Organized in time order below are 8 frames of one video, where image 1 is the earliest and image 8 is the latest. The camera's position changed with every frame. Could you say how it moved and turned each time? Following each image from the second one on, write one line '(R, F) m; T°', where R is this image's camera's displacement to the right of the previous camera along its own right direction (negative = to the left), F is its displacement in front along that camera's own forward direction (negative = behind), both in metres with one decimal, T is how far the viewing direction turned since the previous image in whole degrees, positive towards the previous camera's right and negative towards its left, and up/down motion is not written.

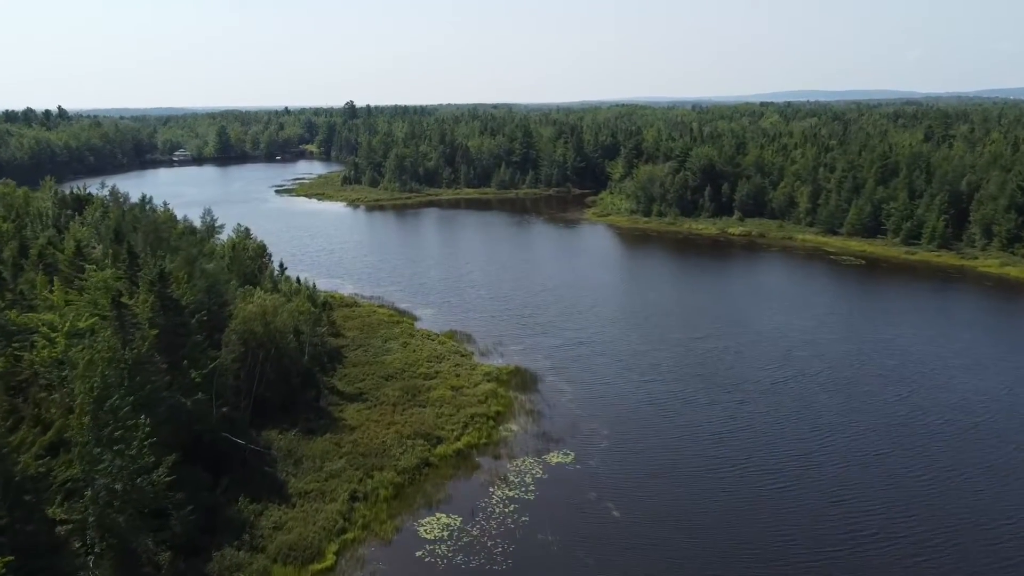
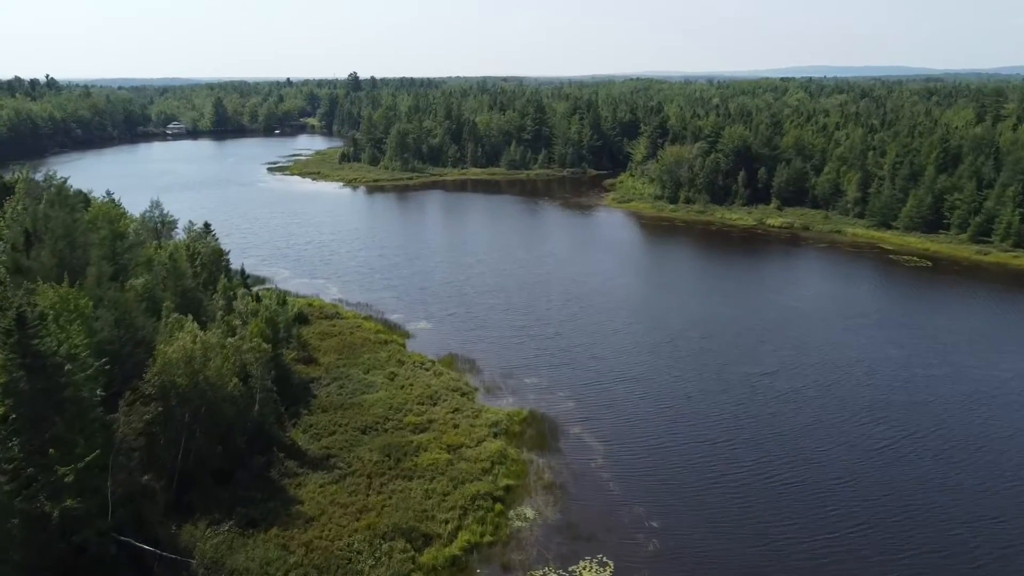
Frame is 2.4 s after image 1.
(-0.3, +9.7) m; -1°
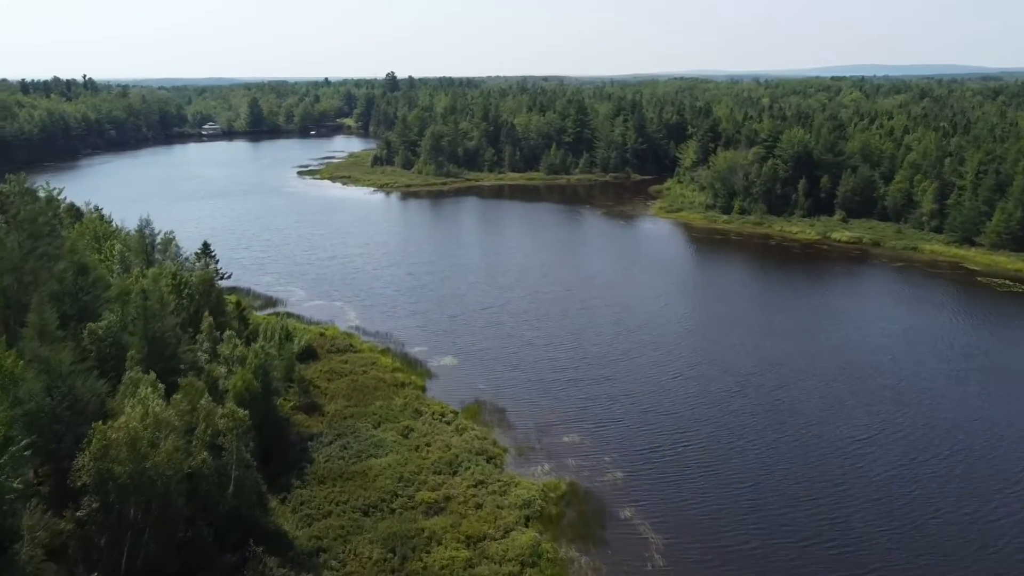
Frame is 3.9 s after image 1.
(0.0, +6.2) m; -3°
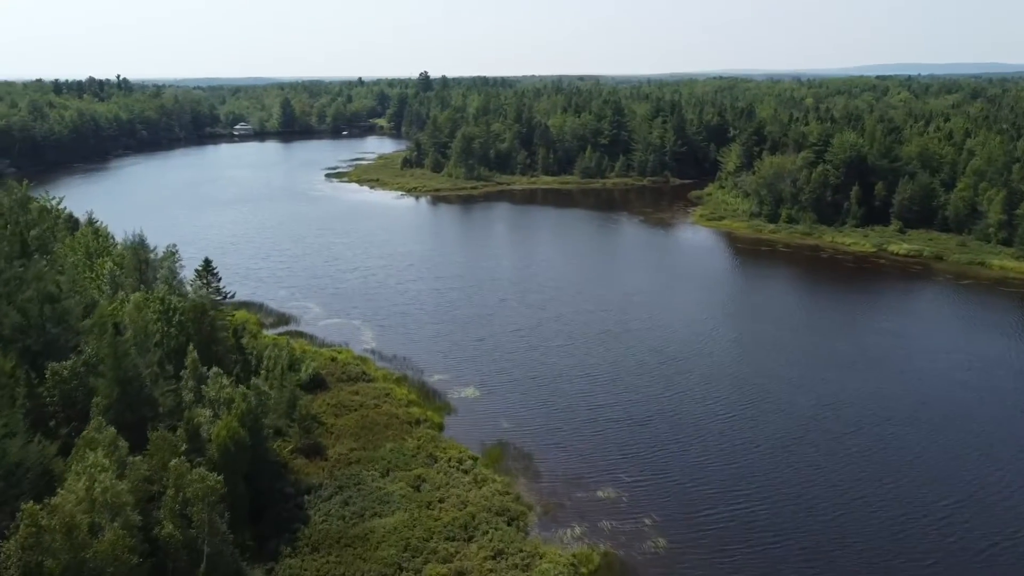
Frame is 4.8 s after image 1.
(+0.2, +4.1) m; -2°
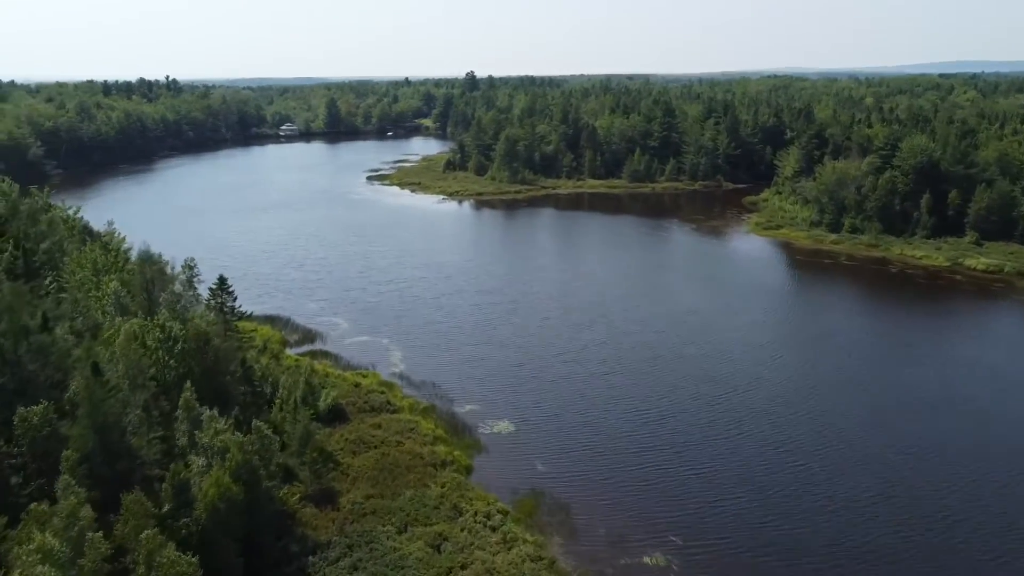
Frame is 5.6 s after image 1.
(+0.3, +3.6) m; -3°
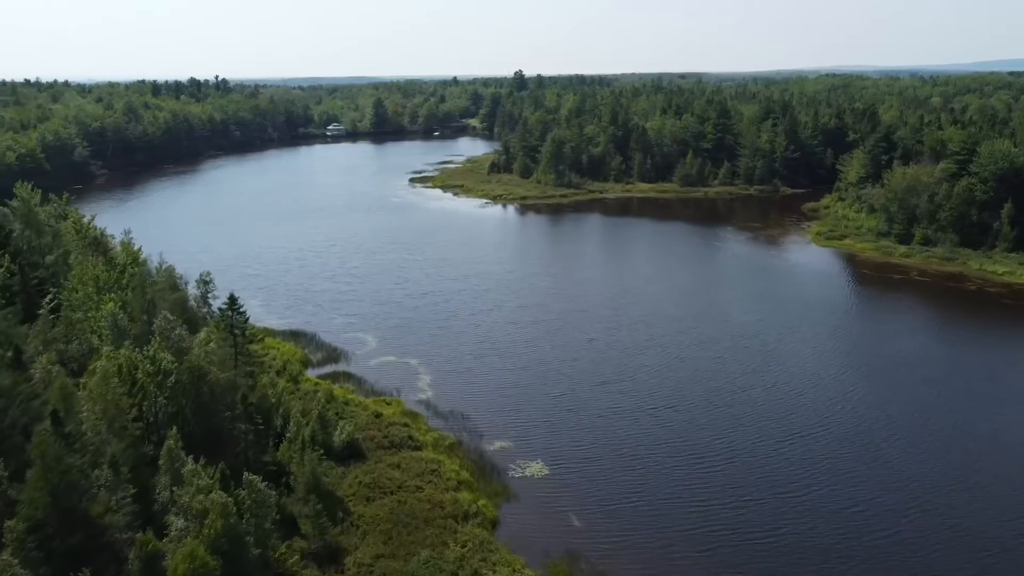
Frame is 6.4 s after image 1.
(+0.4, +3.7) m; -3°
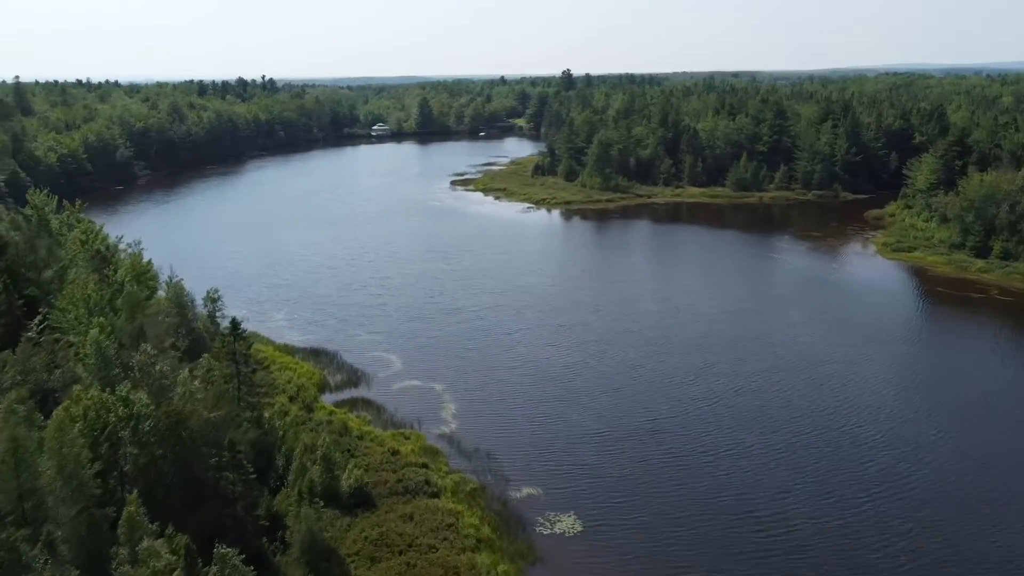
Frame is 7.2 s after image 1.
(+0.5, +3.8) m; -3°
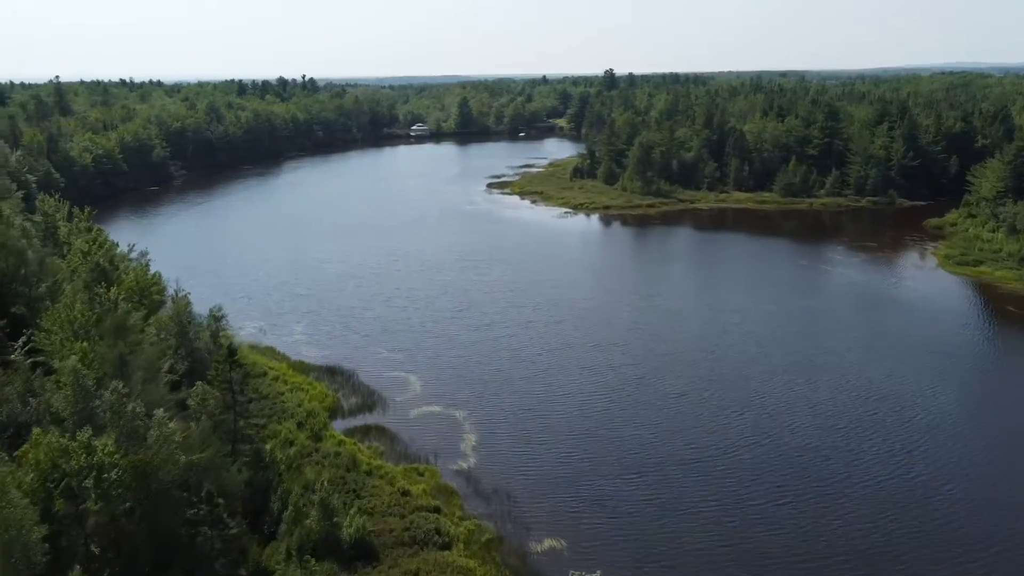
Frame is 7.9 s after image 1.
(+0.5, +3.2) m; -3°
